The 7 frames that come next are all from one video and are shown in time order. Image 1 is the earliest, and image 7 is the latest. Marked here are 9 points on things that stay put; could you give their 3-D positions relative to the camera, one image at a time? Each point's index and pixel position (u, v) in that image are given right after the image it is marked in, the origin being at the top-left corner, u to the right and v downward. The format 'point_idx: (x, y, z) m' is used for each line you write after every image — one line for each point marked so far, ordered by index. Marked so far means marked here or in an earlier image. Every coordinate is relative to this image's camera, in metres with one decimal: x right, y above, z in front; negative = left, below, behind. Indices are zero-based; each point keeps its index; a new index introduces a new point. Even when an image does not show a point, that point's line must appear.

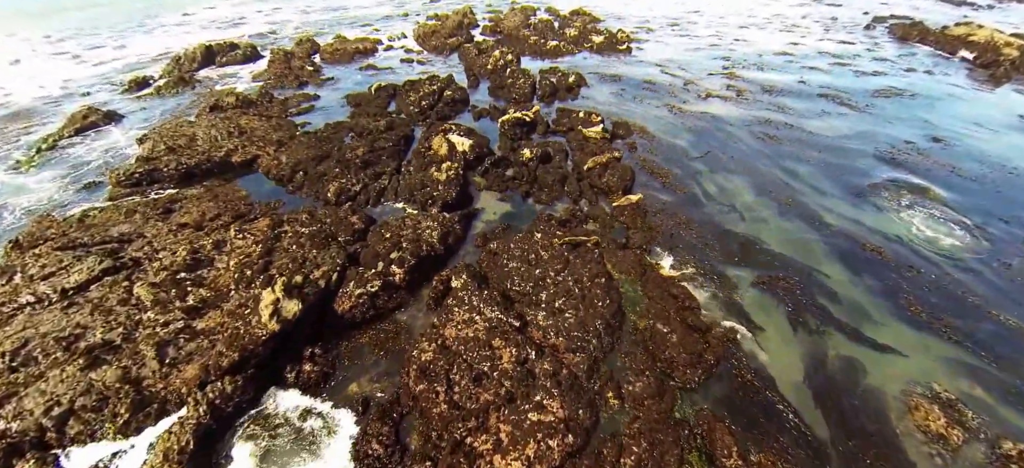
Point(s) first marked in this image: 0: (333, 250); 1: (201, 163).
0: (-4.6, -0.4, +10.7) m
1: (-12.3, +2.8, +16.4) m
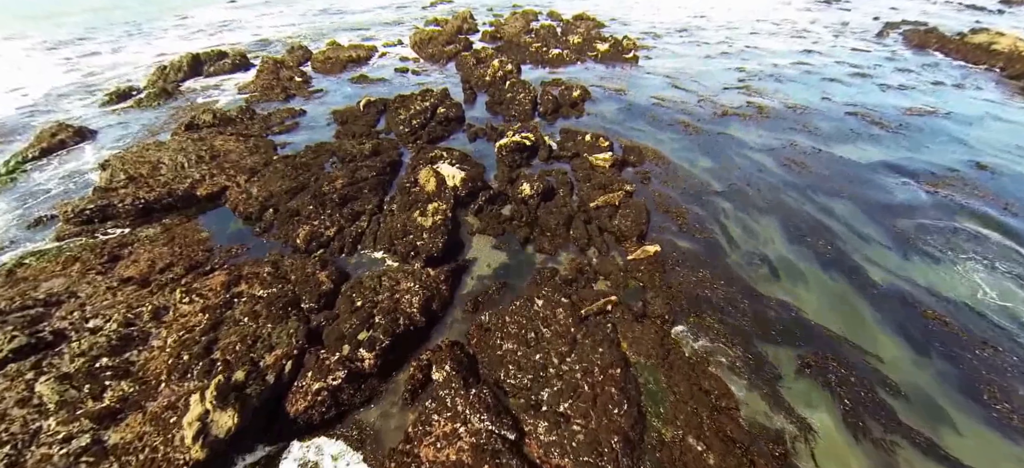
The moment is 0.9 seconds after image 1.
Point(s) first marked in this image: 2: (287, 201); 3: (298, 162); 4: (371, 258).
0: (-4.7, -1.9, +8.9) m
1: (-12.4, +1.3, +14.6) m
2: (-7.7, +1.1, +14.2) m
3: (-8.7, +3.0, +16.9) m
4: (-3.9, -0.7, +11.4) m
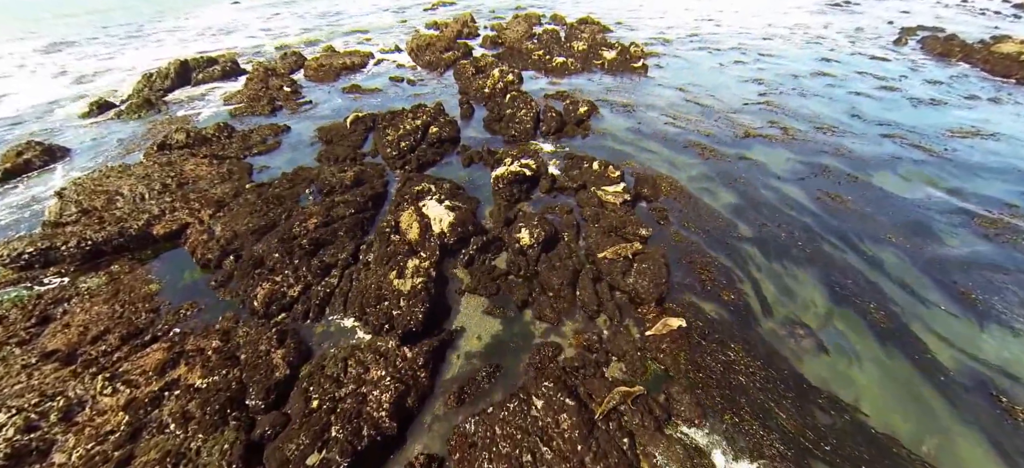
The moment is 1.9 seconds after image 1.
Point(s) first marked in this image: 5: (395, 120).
0: (-4.9, -3.4, +7.1) m
1: (-12.4, -0.1, +12.9) m
2: (-7.8, -0.3, +12.5) m
3: (-8.8, +1.5, +15.1) m
4: (-4.0, -2.2, +9.6) m
5: (-5.6, +5.5, +19.9) m
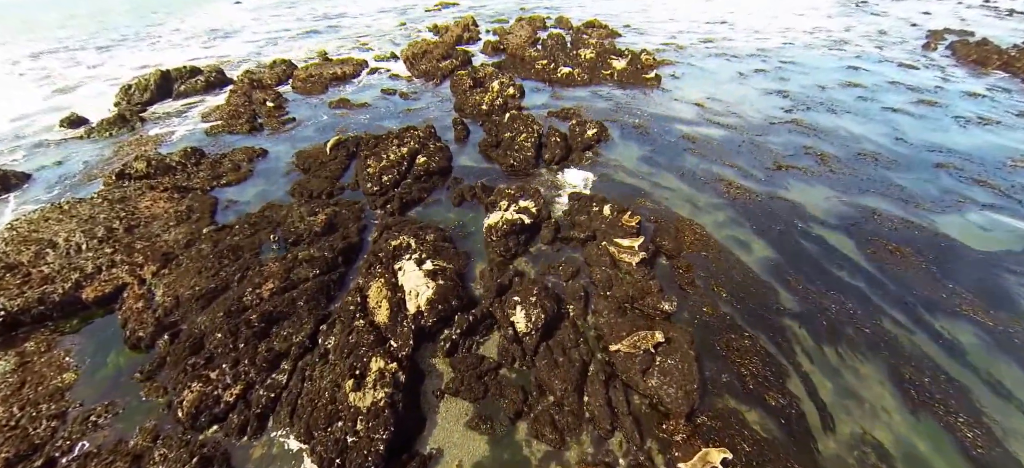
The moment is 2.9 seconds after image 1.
0: (-5.1, -5.3, +5.0) m
1: (-12.6, -1.8, +10.9) m
2: (-8.0, -2.1, +10.4) m
3: (-8.9, -0.2, +13.0) m
4: (-4.2, -4.0, +7.5) m
5: (-5.7, +3.8, +17.7) m
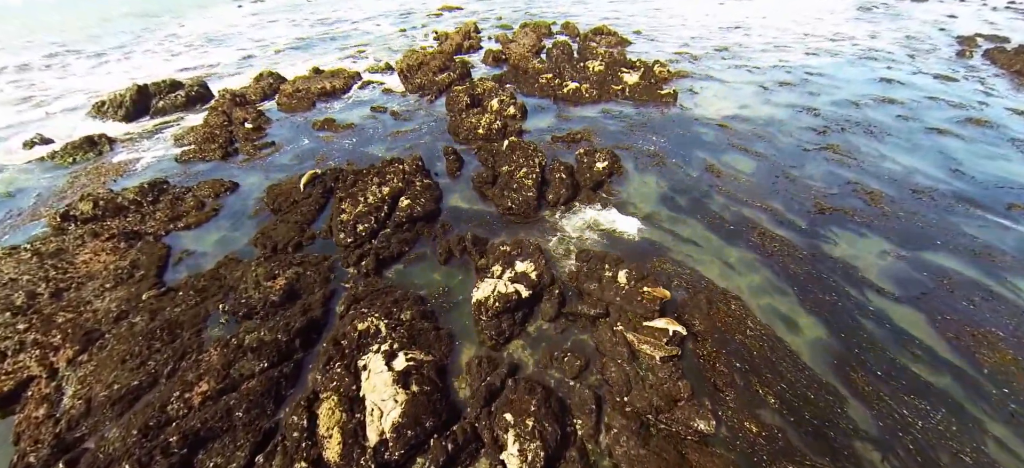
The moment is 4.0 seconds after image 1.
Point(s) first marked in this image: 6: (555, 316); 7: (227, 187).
0: (-5.3, -7.1, +2.9) m
1: (-12.7, -3.7, +8.8) m
2: (-8.1, -3.9, +8.3) m
3: (-9.0, -2.1, +10.9) m
4: (-4.4, -5.8, +5.3) m
5: (-5.7, +1.9, +15.6) m
6: (+1.1, -2.1, +10.4) m
7: (-12.1, +2.0, +17.6) m
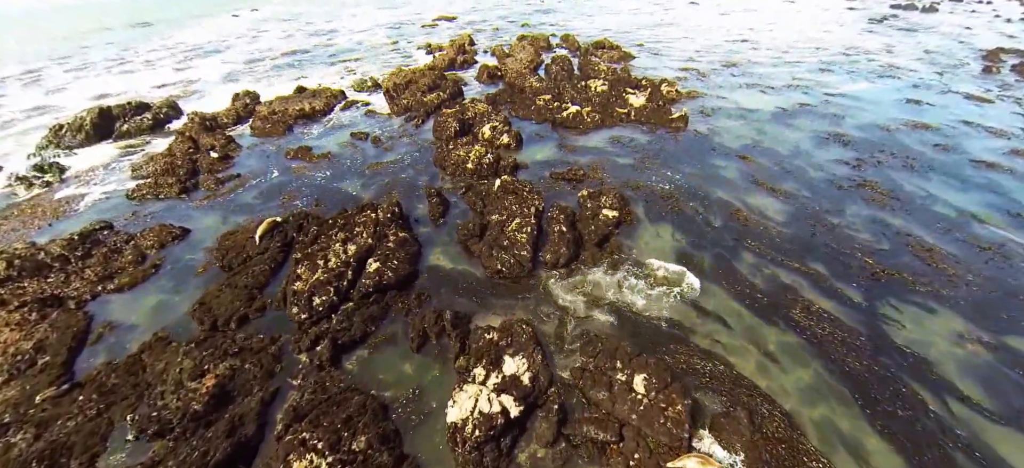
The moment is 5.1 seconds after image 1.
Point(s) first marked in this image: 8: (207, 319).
0: (-5.6, -9.0, +0.5) m
1: (-13.0, -5.6, +6.4) m
2: (-8.4, -5.8, +5.9) m
3: (-9.3, -4.0, +8.6) m
4: (-4.6, -7.7, +2.9) m
5: (-6.0, -0.1, +13.3) m
6: (+0.8, -4.0, +8.0) m
7: (-12.4, 0.0, +15.3) m
8: (-8.2, -2.3, +11.2) m
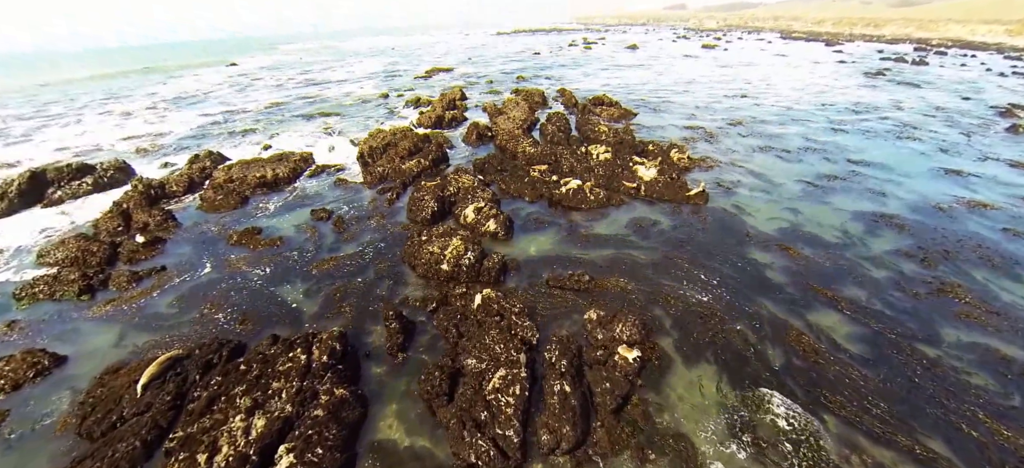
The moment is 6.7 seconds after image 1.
0: (-5.9, -11.2, -4.2) m
1: (-13.3, -8.4, +2.0) m
2: (-8.7, -8.6, +1.5) m
3: (-9.6, -7.1, +4.3) m
4: (-4.9, -10.2, -1.6) m
5: (-6.4, -3.6, +9.4) m
6: (+0.5, -7.0, +3.9) m
7: (-12.8, -3.7, +11.3) m
8: (-8.6, -5.6, +7.1) m
